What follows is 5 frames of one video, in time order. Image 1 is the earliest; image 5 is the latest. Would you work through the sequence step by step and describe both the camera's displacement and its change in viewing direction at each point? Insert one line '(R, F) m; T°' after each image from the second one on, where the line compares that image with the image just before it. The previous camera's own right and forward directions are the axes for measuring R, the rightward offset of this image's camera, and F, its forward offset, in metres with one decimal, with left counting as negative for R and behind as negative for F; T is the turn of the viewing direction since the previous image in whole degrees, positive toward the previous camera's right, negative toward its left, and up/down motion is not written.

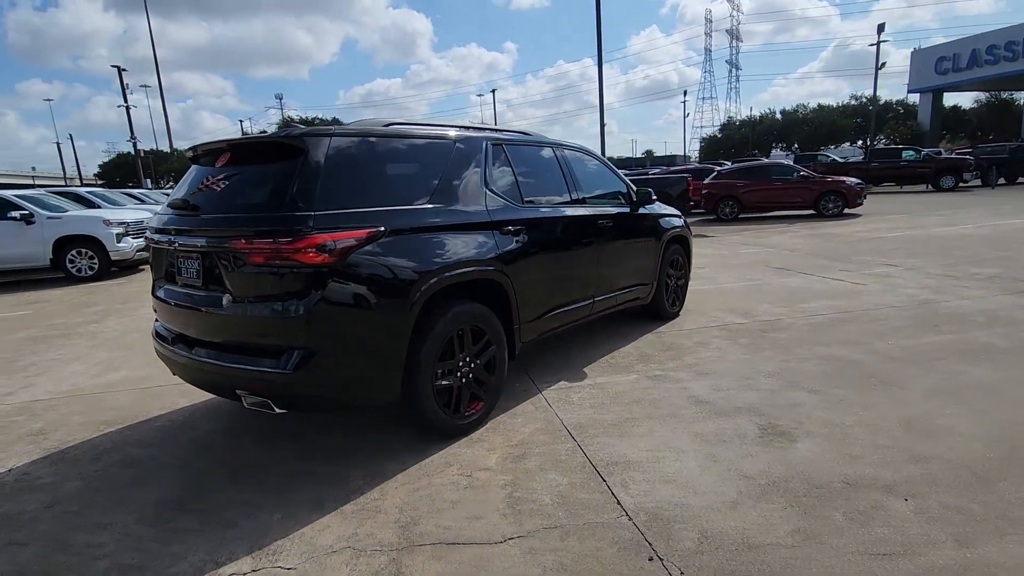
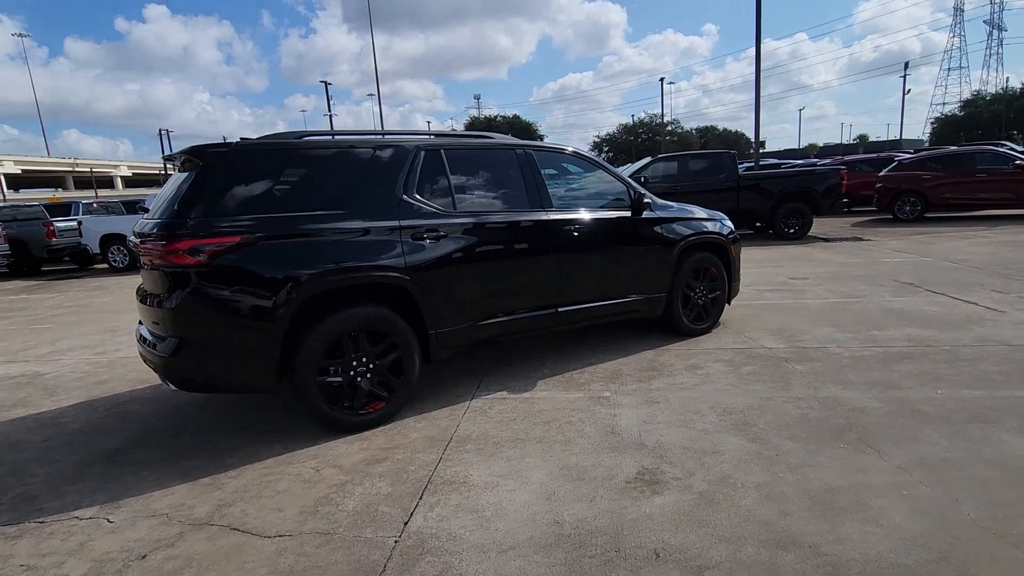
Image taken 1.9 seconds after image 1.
(+1.9, +0.4) m; -19°
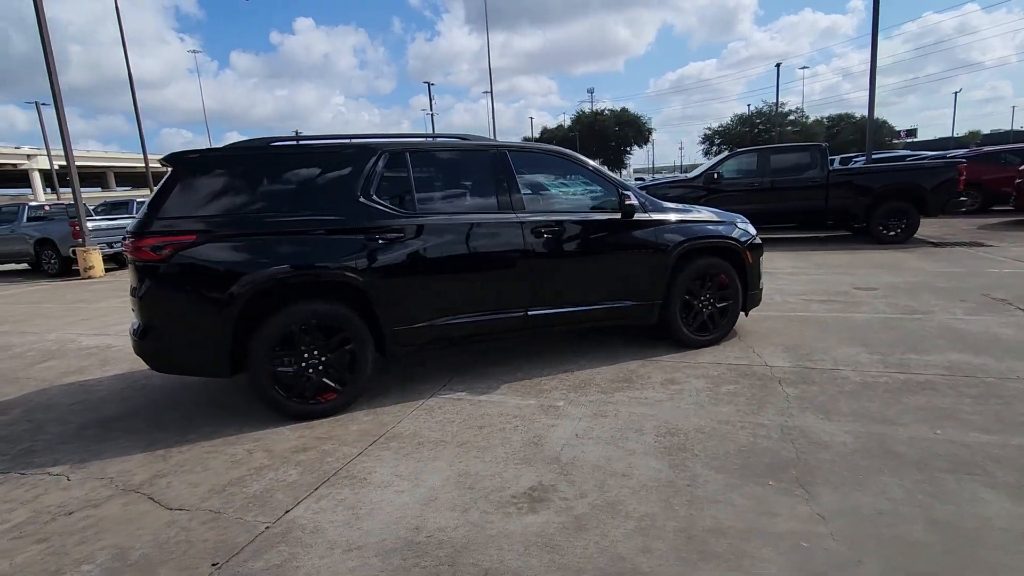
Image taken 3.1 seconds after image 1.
(+1.2, +0.2) m; -11°
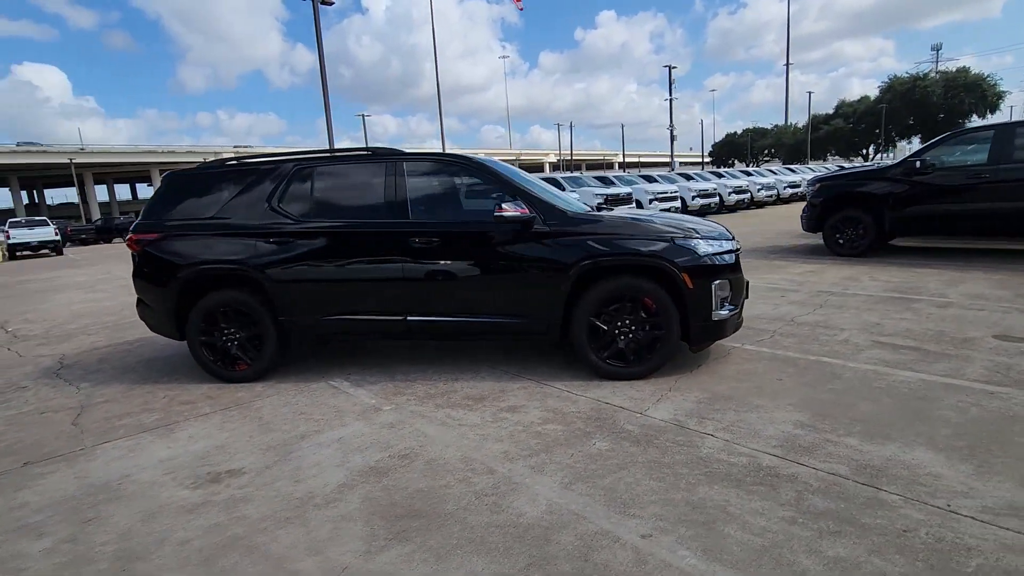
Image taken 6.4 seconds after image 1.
(+3.1, +0.8) m; -28°
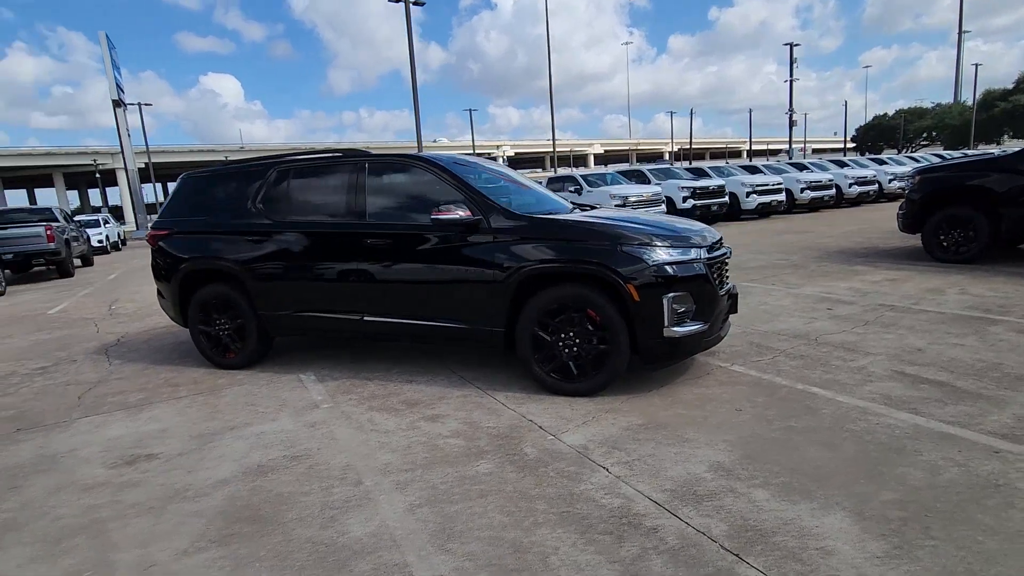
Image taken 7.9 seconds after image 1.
(+1.4, +0.3) m; -12°
